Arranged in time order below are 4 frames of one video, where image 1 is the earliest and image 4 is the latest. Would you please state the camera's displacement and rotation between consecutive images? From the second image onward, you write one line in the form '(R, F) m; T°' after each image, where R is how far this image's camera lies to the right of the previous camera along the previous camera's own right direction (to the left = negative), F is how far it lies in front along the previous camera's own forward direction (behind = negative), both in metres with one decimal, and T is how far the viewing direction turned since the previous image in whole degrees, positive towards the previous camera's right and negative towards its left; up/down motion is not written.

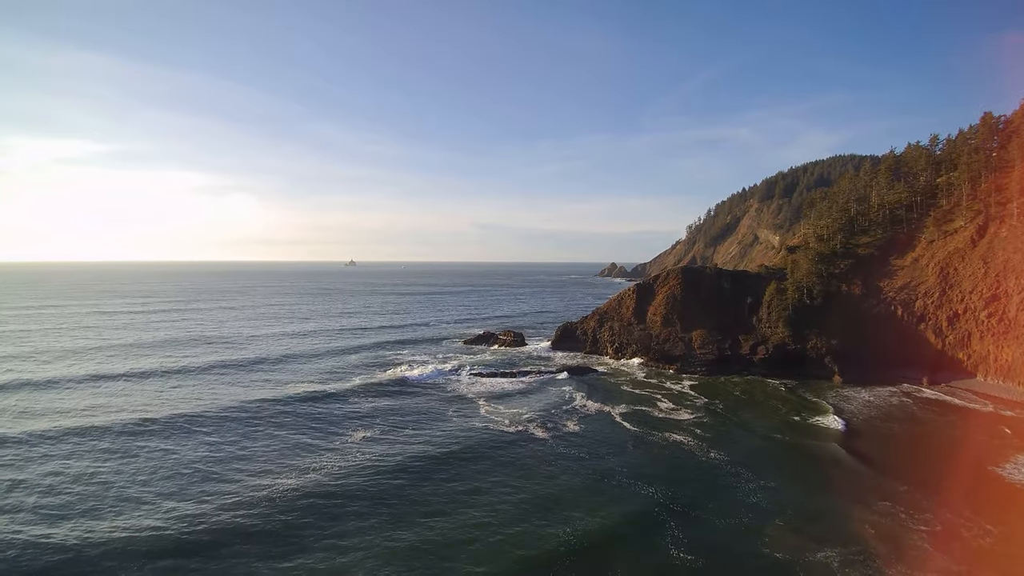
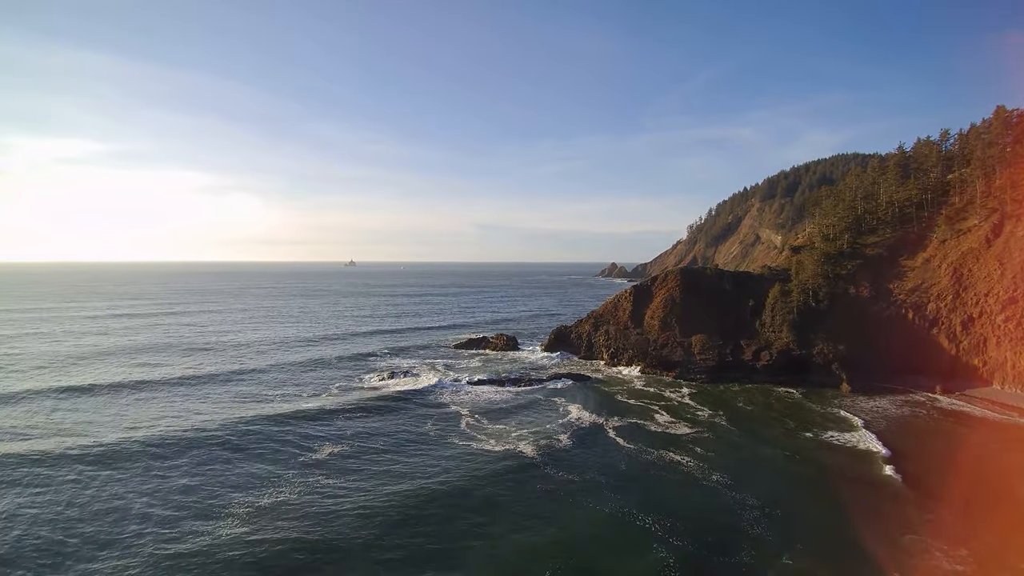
(+1.2, +2.9) m; 0°
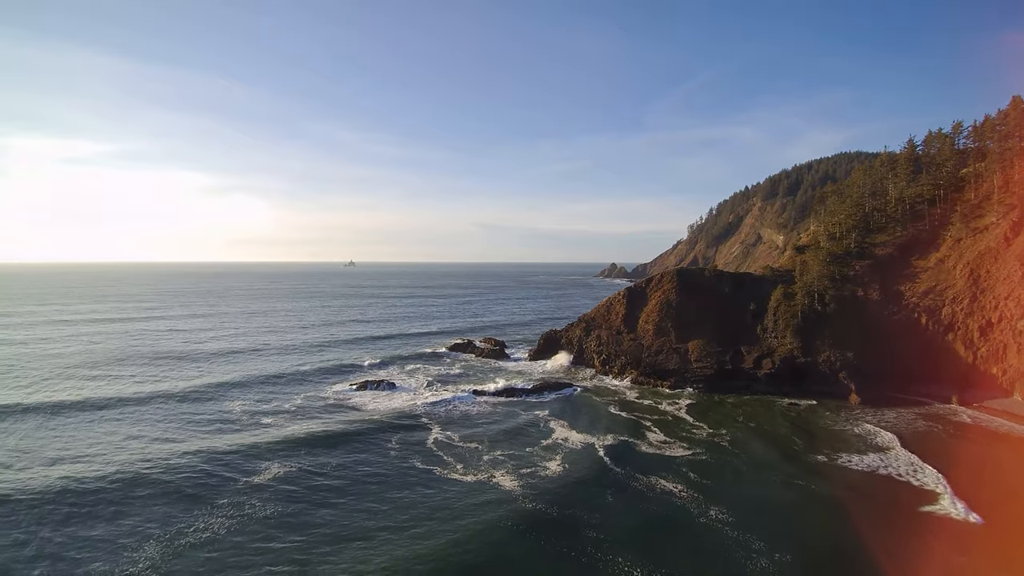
(+1.8, +3.6) m; 0°
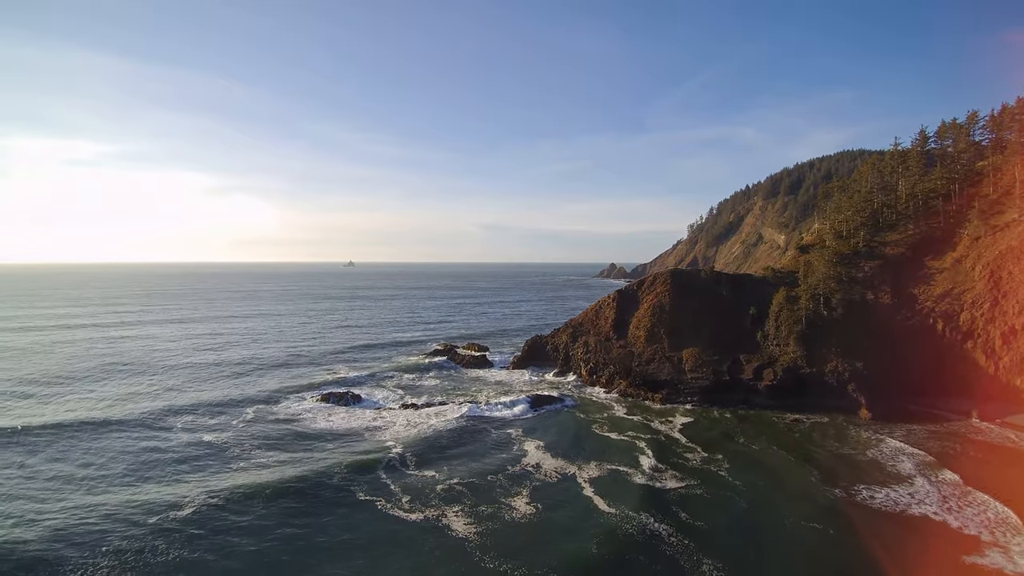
(+2.2, +4.2) m; 0°
